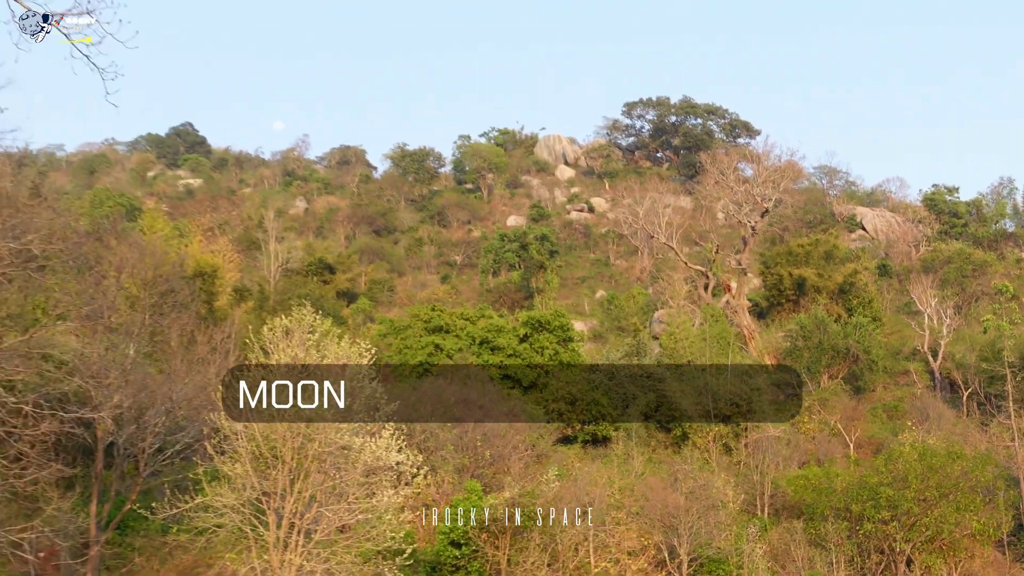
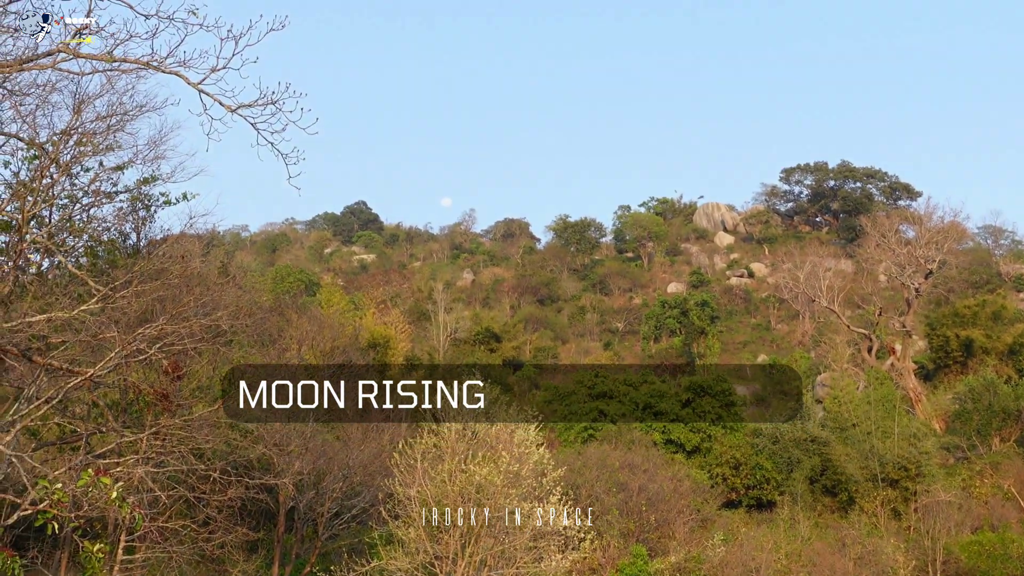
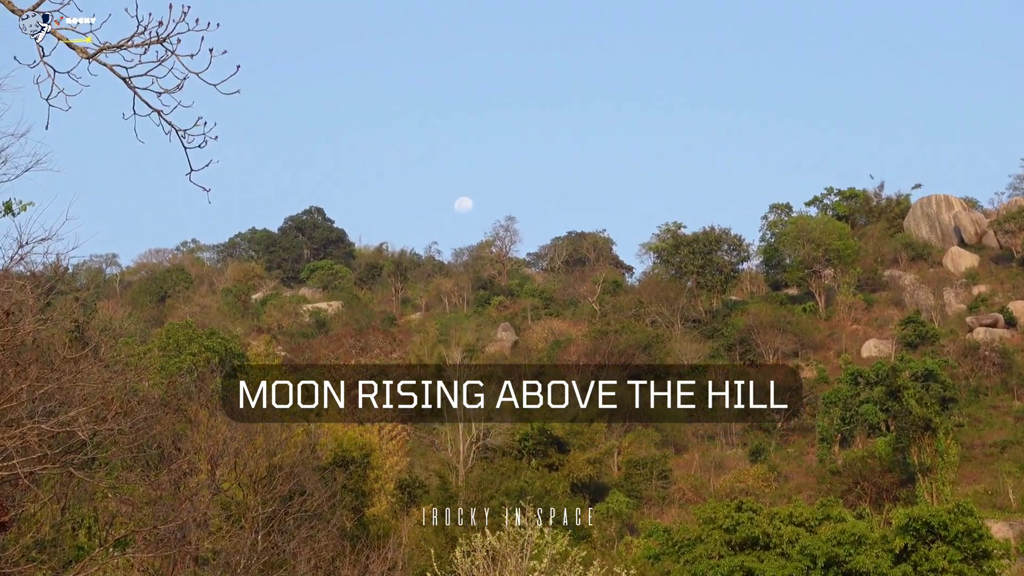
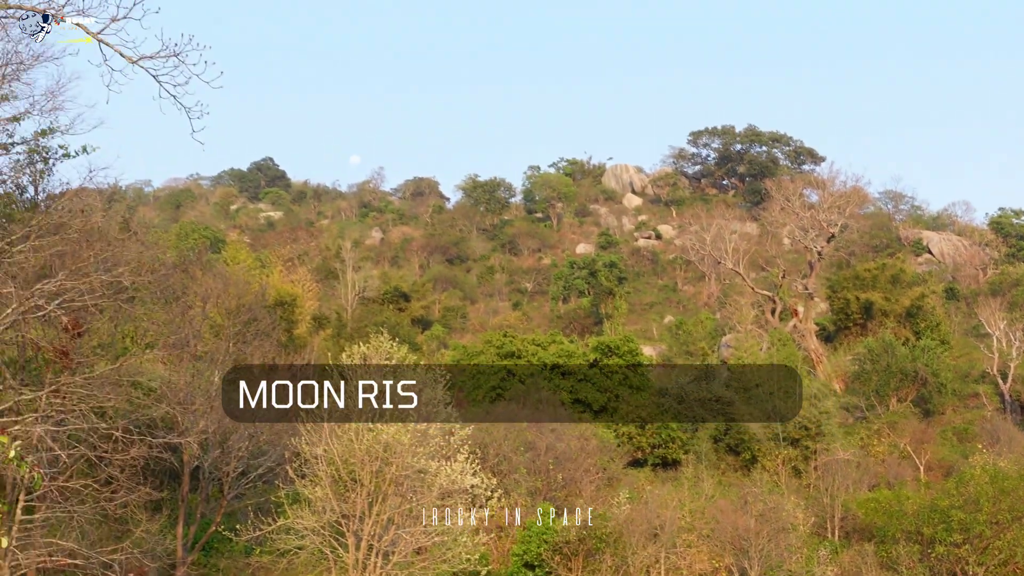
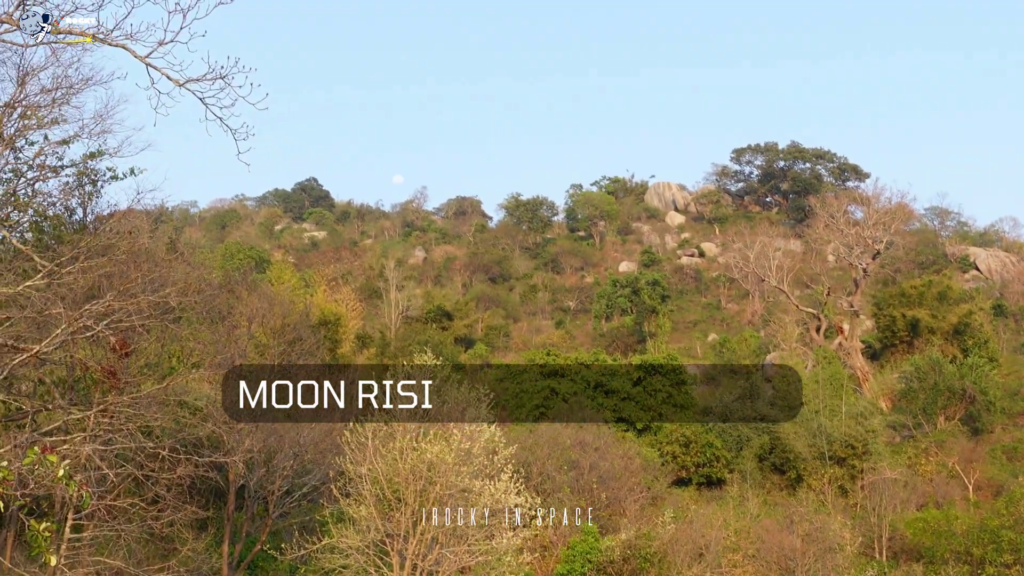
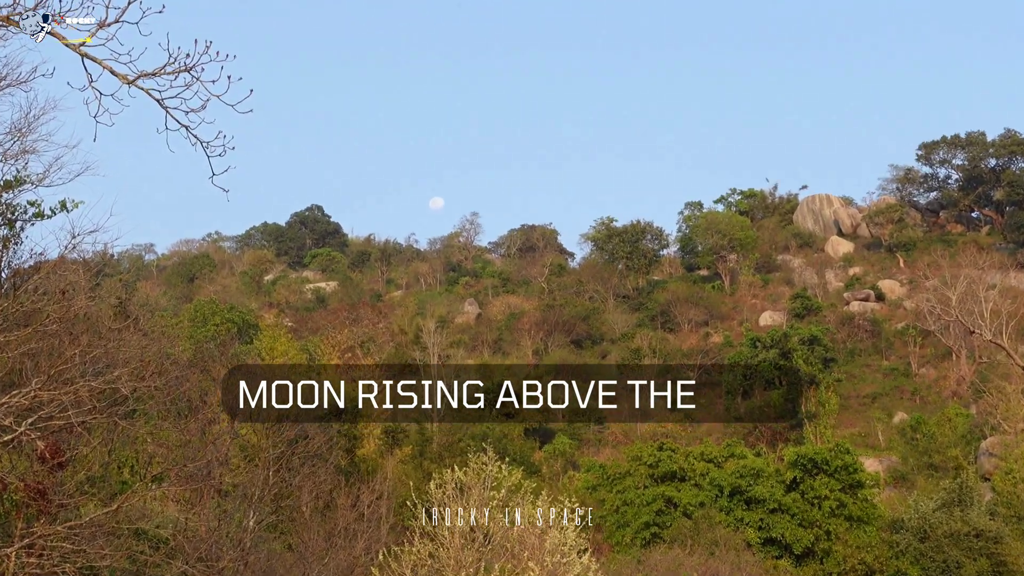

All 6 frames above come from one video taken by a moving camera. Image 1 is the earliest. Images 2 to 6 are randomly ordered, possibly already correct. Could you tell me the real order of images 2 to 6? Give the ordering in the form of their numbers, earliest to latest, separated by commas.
4, 5, 2, 6, 3
